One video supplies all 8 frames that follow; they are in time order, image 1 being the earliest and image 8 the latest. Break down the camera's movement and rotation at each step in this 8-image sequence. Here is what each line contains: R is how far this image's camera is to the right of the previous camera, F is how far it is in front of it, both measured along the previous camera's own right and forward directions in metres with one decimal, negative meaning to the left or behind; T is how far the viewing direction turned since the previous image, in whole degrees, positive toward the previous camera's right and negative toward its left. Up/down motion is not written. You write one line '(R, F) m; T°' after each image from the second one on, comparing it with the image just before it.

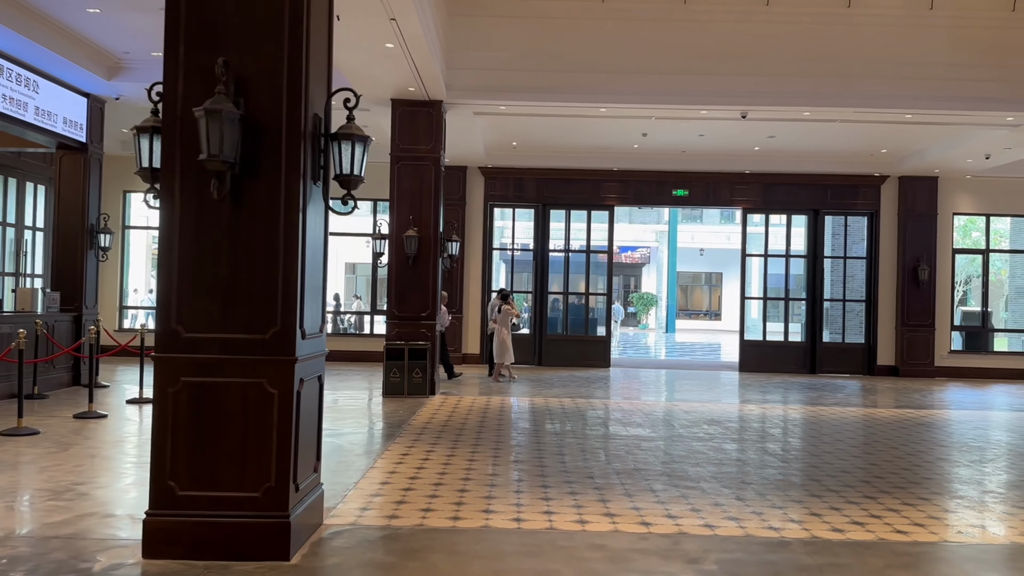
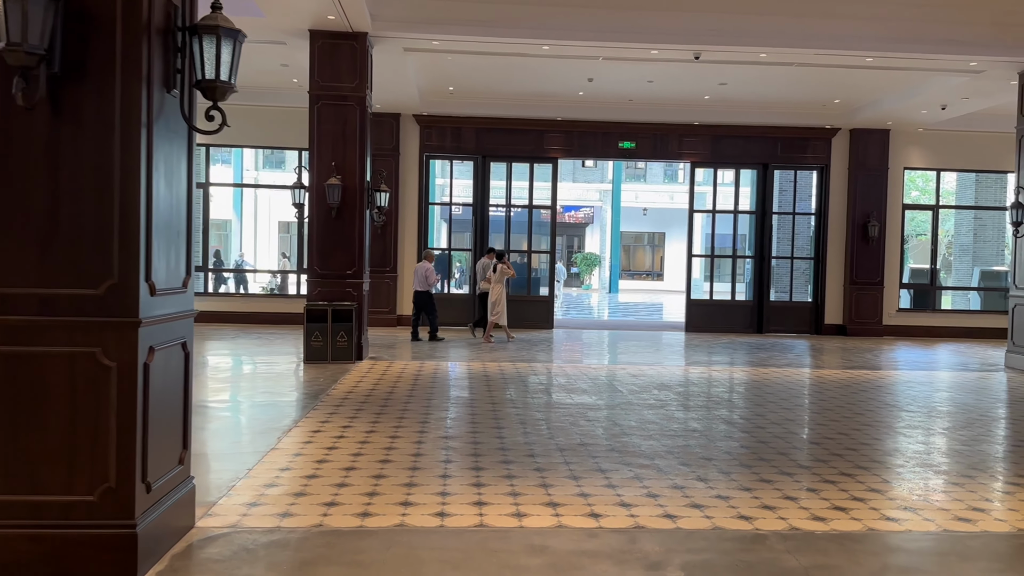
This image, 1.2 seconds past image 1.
(+0.1, +0.8) m; +4°
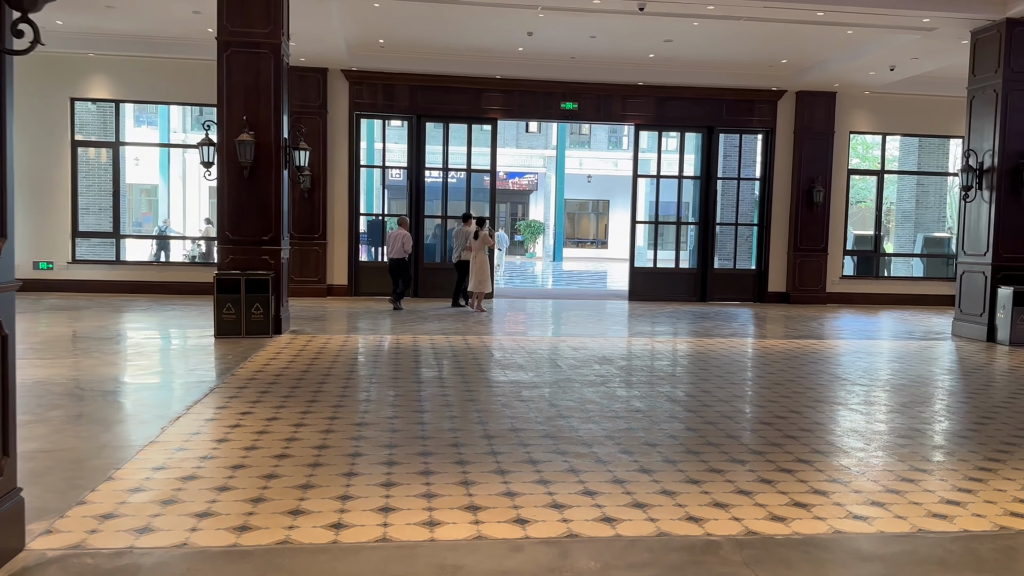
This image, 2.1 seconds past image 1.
(+0.1, +0.6) m; +4°
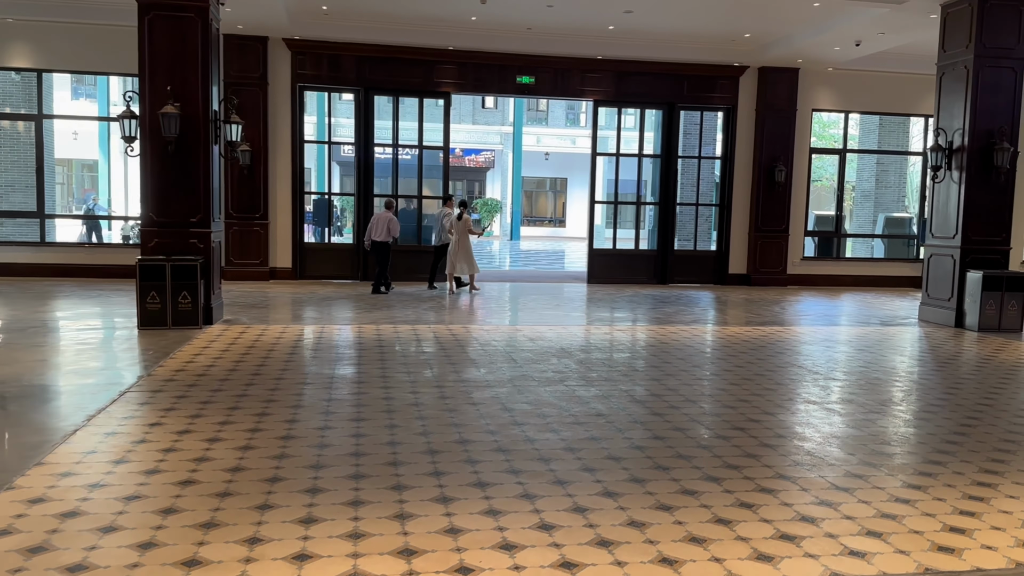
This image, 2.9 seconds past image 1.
(+0.1, +0.5) m; +3°
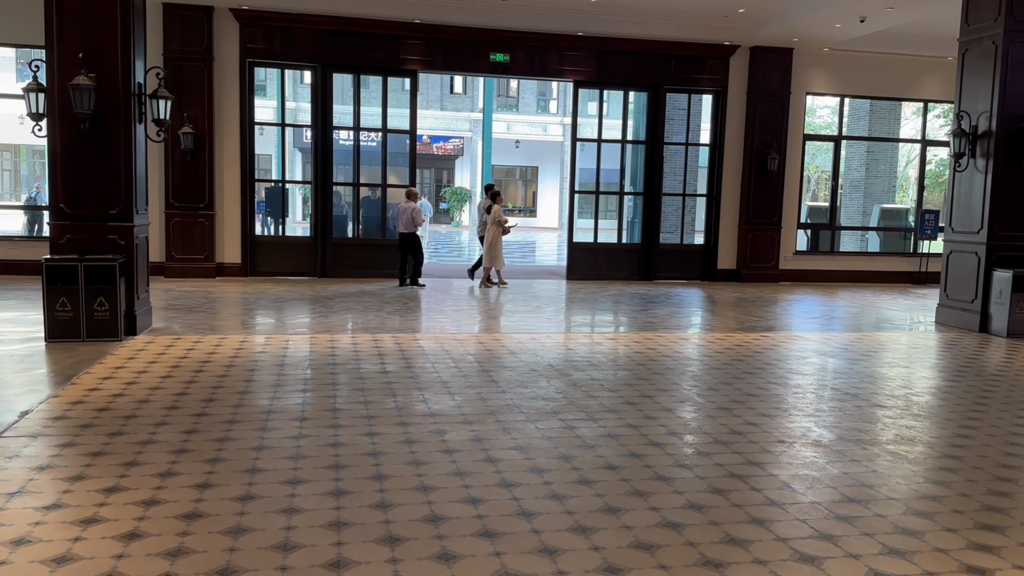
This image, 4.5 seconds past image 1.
(-0.1, +1.0) m; +2°
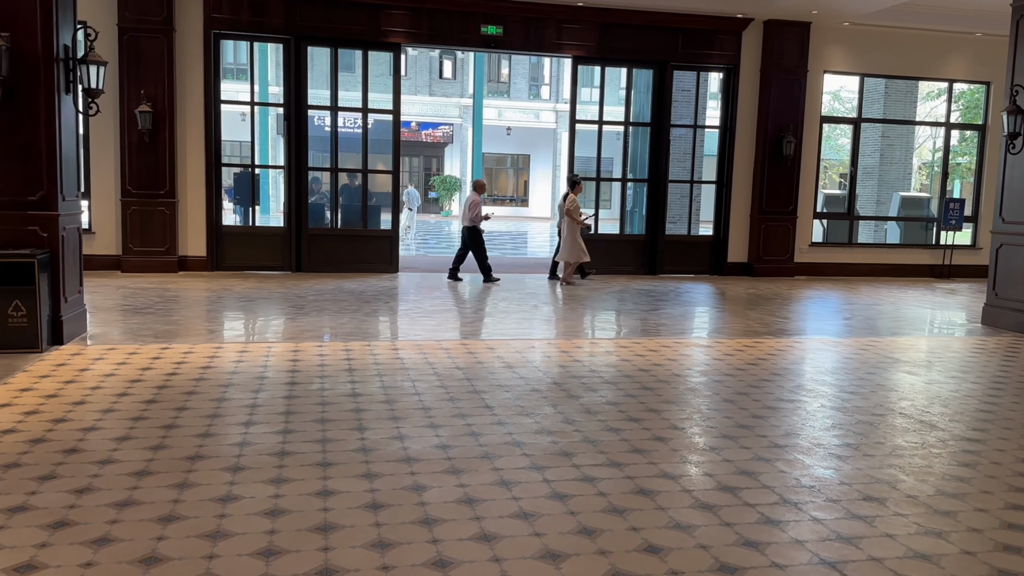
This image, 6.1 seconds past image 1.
(0.0, +0.9) m; +1°
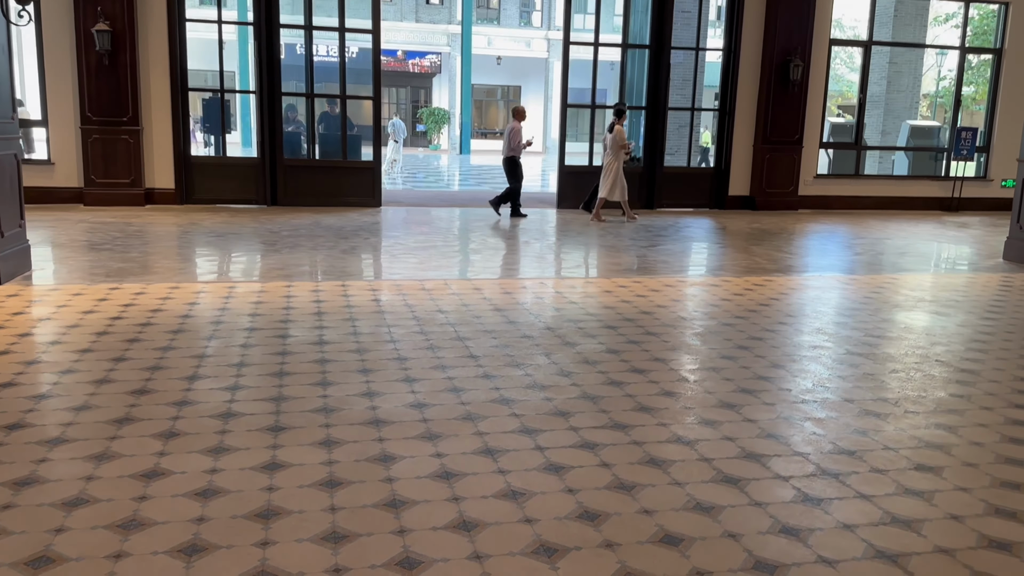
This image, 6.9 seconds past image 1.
(0.0, +0.5) m; +1°
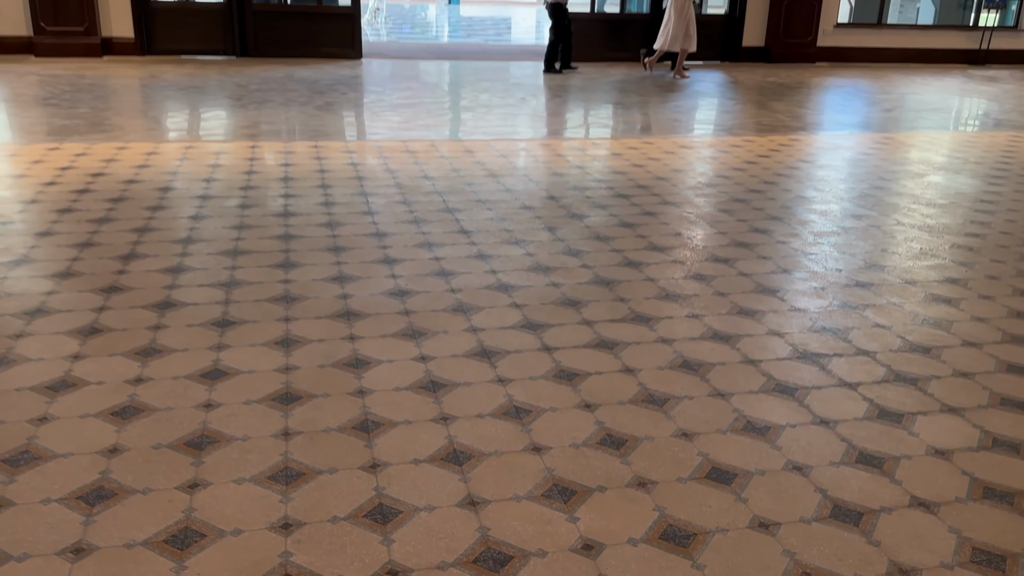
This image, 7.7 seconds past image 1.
(0.0, +0.5) m; 0°
